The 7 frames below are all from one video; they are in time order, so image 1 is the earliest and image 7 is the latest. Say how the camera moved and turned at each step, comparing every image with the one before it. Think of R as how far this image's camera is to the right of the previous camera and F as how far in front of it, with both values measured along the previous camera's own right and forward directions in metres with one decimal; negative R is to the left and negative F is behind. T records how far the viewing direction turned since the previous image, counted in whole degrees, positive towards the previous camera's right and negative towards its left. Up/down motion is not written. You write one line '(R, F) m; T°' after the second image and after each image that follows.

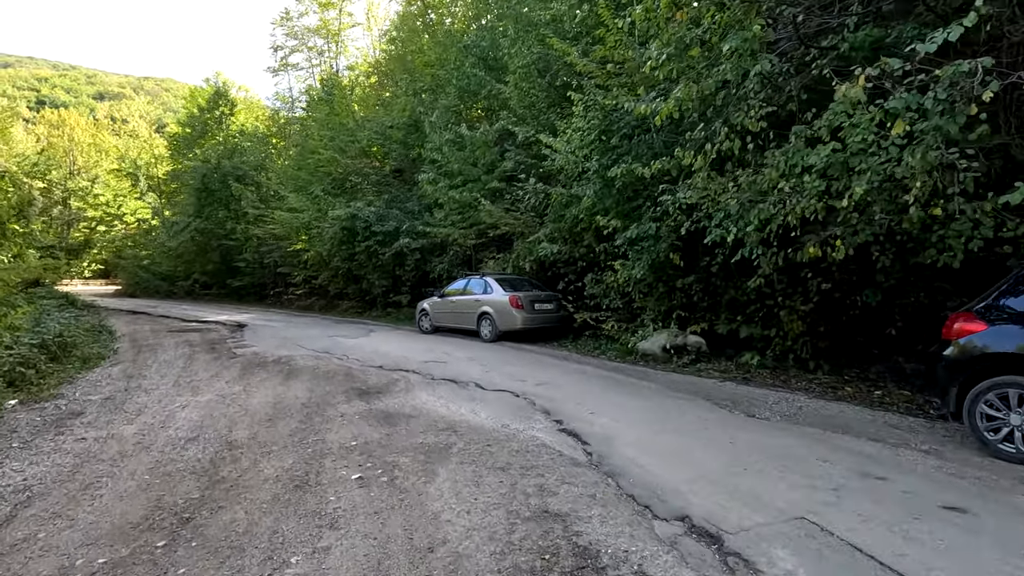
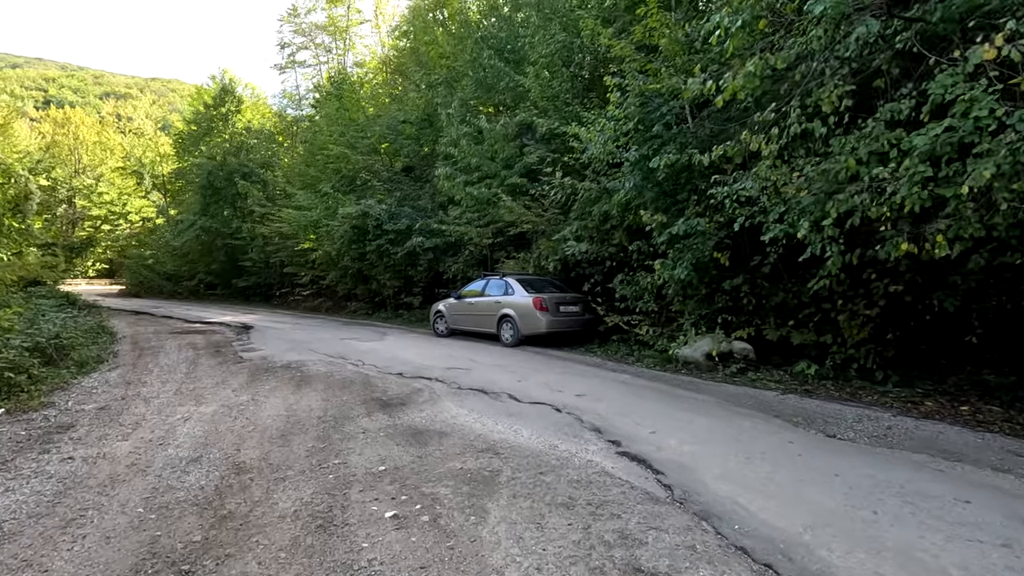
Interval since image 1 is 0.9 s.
(-0.4, +0.8) m; 0°
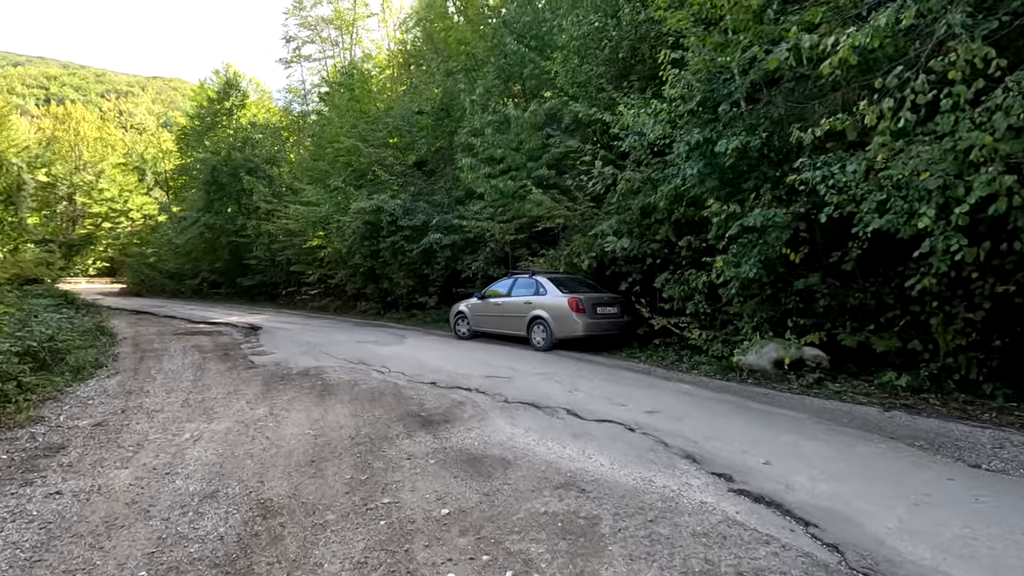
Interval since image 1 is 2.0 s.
(-0.7, +0.9) m; 0°
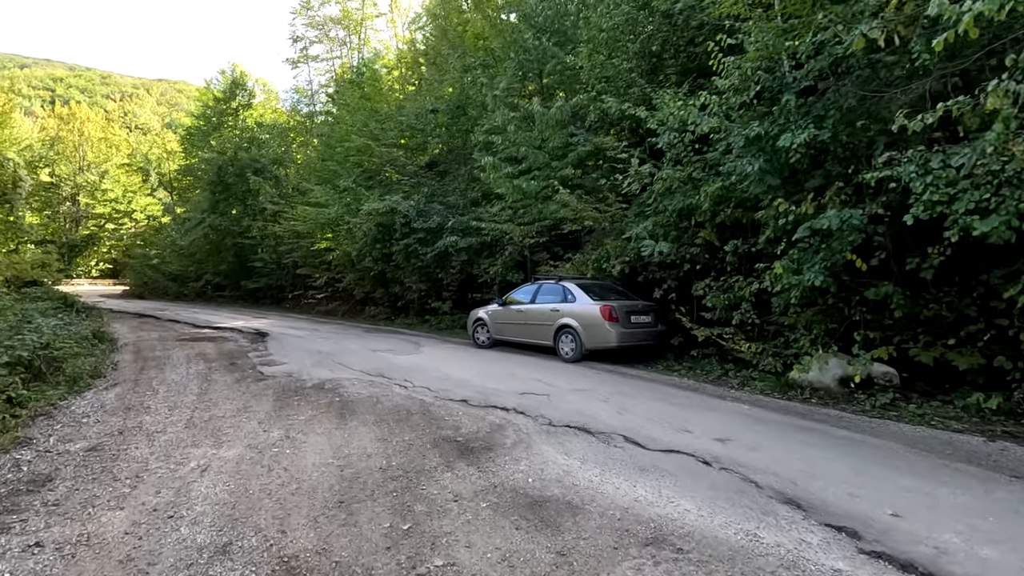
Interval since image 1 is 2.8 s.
(-0.5, +0.7) m; 0°
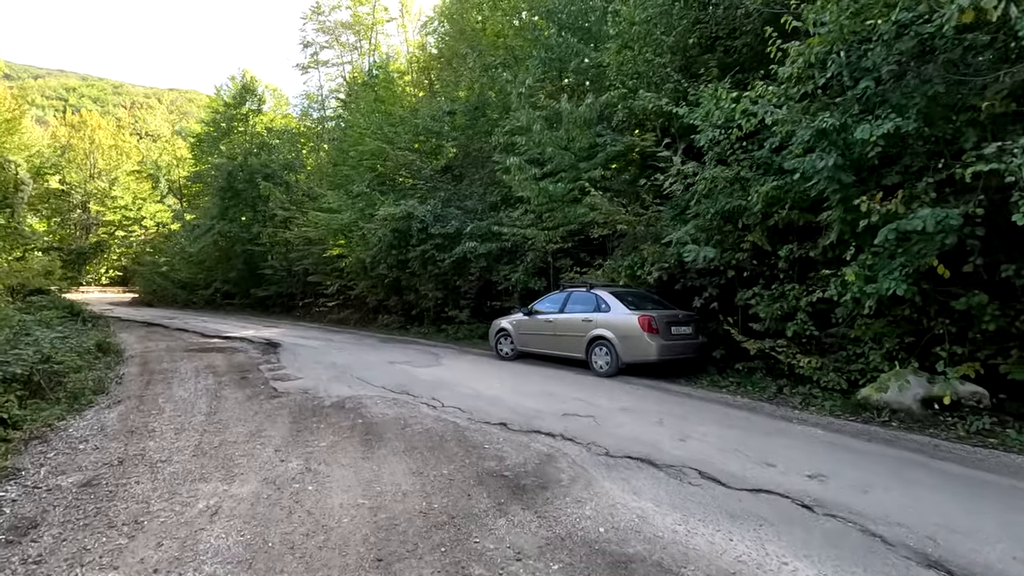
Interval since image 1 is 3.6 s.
(-0.4, +0.7) m; -1°
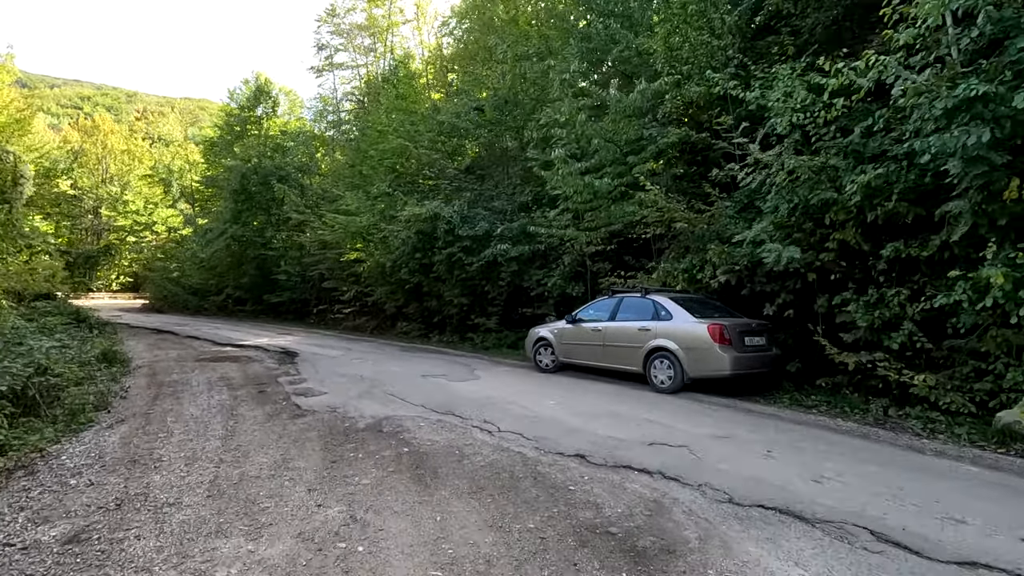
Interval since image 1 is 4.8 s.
(-0.7, +1.1) m; -1°
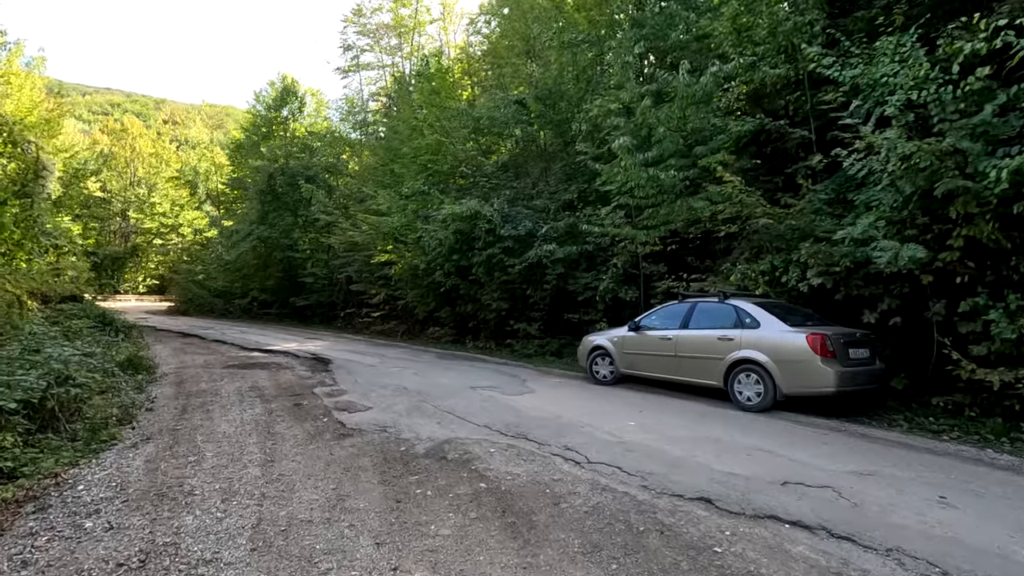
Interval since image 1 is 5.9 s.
(-0.7, +0.9) m; -2°
